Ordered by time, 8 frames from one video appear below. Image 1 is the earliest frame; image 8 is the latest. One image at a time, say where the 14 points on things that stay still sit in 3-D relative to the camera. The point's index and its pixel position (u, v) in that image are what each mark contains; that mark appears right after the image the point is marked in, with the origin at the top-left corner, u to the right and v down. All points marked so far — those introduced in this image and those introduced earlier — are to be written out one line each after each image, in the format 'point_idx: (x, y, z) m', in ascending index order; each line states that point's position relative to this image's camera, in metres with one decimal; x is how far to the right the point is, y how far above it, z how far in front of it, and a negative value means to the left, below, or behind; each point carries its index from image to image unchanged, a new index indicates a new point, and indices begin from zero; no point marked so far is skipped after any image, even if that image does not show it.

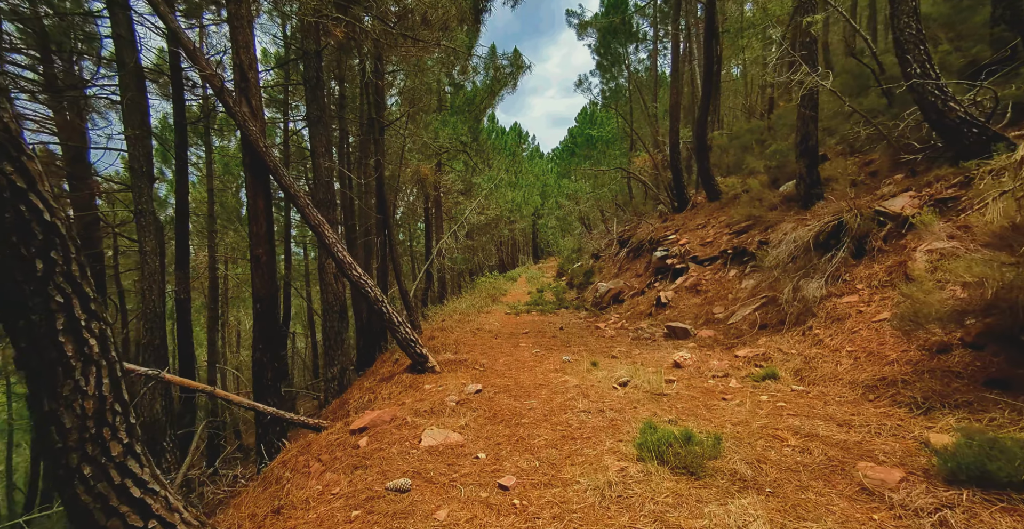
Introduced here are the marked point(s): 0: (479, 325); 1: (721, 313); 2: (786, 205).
0: (-0.6, -1.1, +9.2) m
1: (+2.6, -0.6, +6.1) m
2: (+3.9, +0.8, +7.1) m
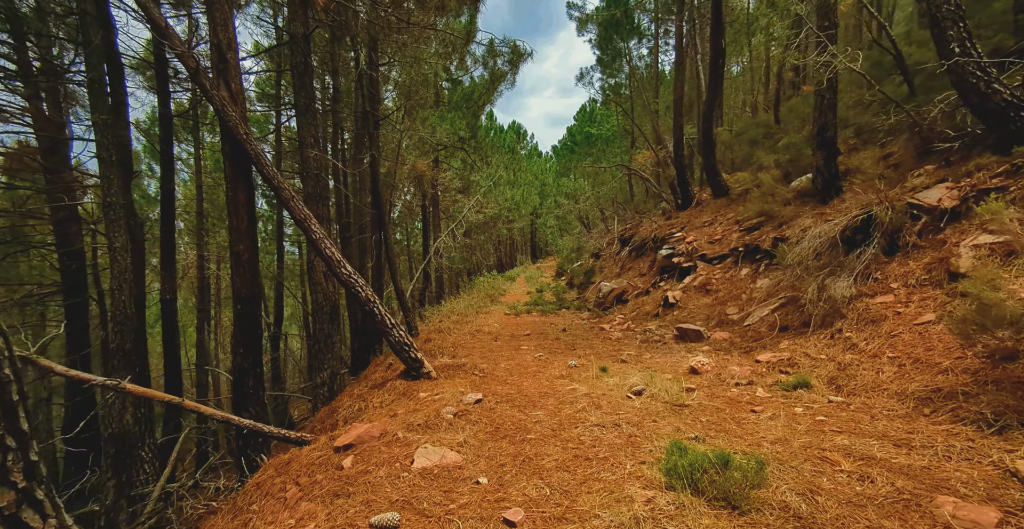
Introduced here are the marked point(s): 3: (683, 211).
0: (-0.6, -1.1, +8.9) m
1: (+2.6, -0.6, +5.8) m
2: (+4.0, +0.9, +6.8) m
3: (+4.4, +1.4, +12.7) m
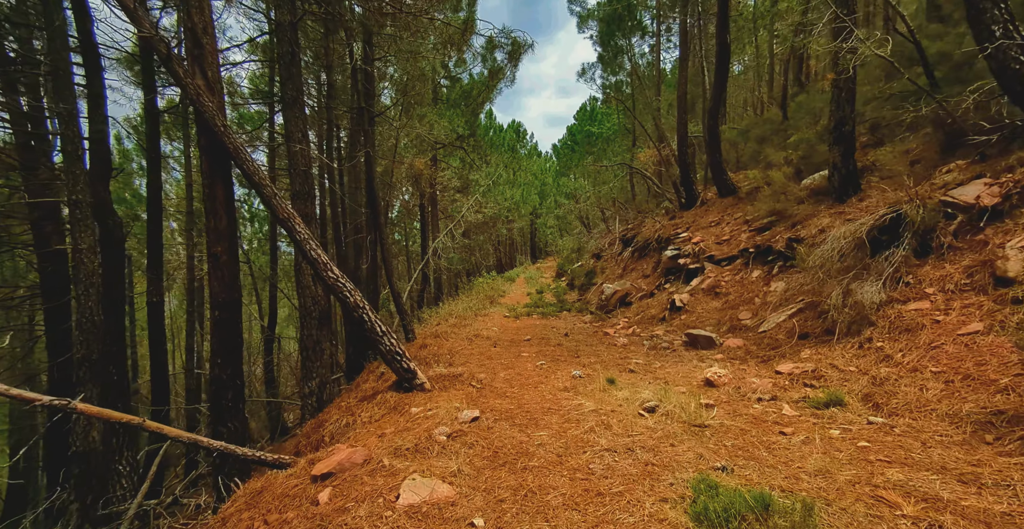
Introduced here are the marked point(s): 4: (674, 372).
0: (-0.6, -1.1, +8.6) m
1: (+2.6, -0.6, +5.4) m
2: (+4.0, +0.8, +6.5) m
3: (+4.4, +1.3, +12.4) m
4: (+1.4, -0.9, +4.2) m
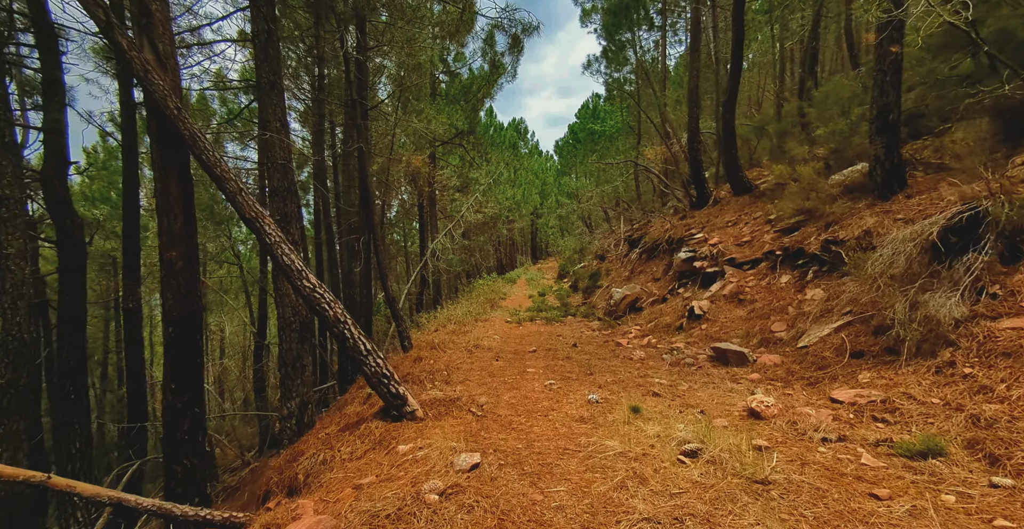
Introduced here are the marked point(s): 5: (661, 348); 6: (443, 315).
0: (-0.6, -1.2, +8.0) m
1: (+2.6, -0.7, +4.8) m
2: (+4.0, +0.8, +5.8) m
3: (+4.4, +1.3, +11.8) m
4: (+1.4, -1.0, +3.6) m
5: (+1.7, -1.0, +5.8) m
6: (-1.7, -1.3, +12.6) m
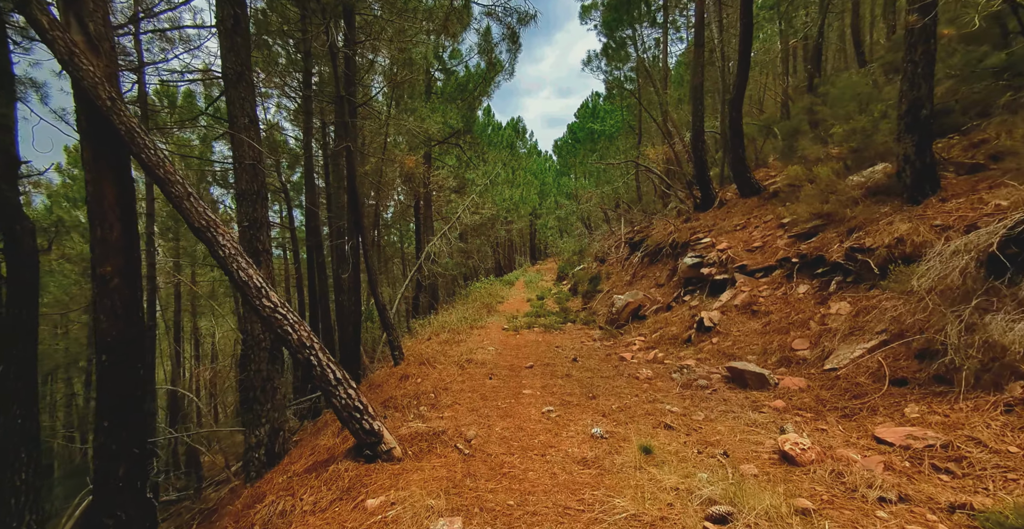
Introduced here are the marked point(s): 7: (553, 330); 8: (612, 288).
0: (-0.6, -1.3, +7.5) m
1: (+2.6, -0.8, +4.4) m
2: (+3.9, +0.7, +5.4) m
3: (+4.4, +1.2, +11.3) m
4: (+1.4, -1.1, +3.1) m
5: (+1.7, -1.1, +5.3) m
6: (-1.8, -1.4, +12.2) m
7: (+0.8, -1.3, +10.1) m
8: (+2.6, -0.6, +12.6) m
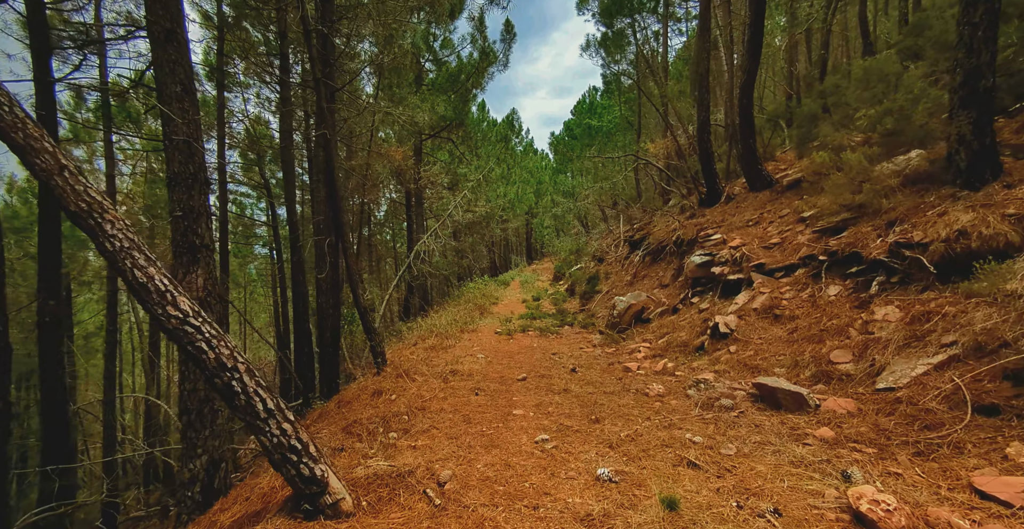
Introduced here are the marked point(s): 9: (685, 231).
0: (-0.7, -1.3, +6.8) m
1: (+2.5, -0.7, +3.7) m
2: (+3.8, +0.7, +4.7) m
3: (+4.2, +1.2, +10.6) m
4: (+1.3, -1.1, +2.4) m
5: (+1.6, -1.1, +4.6) m
6: (-2.0, -1.4, +11.4) m
7: (+0.7, -1.3, +9.4) m
8: (+2.4, -0.6, +11.9) m
9: (+3.4, +0.7, +9.8) m
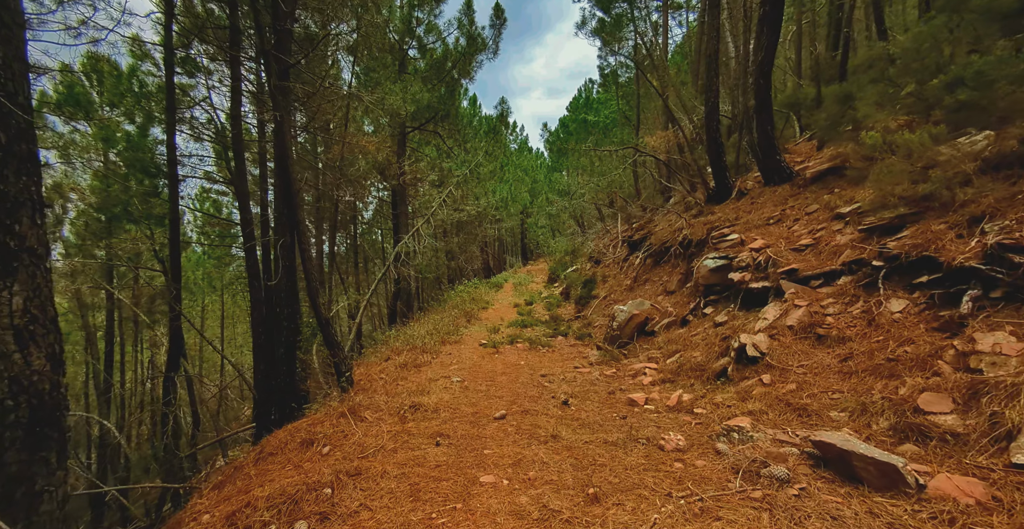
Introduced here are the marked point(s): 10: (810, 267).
0: (-0.9, -1.3, +5.7) m
1: (+2.3, -0.8, +2.6) m
2: (+3.6, +0.6, +3.6) m
3: (+4.0, +1.1, +9.6) m
4: (+1.1, -1.1, +1.3) m
5: (+1.4, -1.1, +3.5) m
6: (-2.2, -1.4, +10.3) m
7: (+0.5, -1.4, +8.3) m
8: (+2.1, -0.6, +10.9) m
9: (+3.2, +0.6, +8.8) m
10: (+3.0, 0.0, +4.9) m
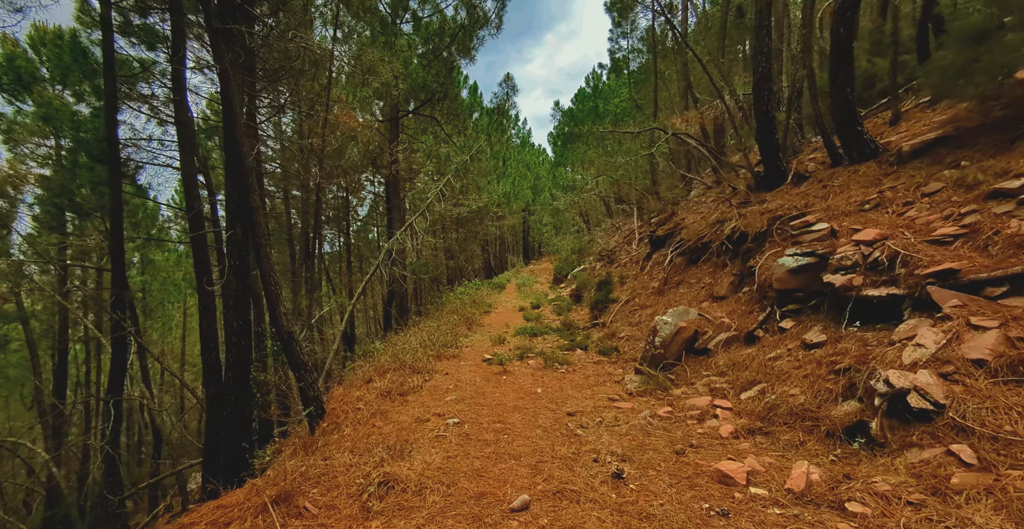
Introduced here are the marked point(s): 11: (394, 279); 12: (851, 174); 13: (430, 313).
0: (-0.8, -1.3, +4.0) m
1: (+2.4, -0.8, +0.9) m
2: (+3.8, +0.7, +2.0) m
3: (+4.1, +1.2, +7.9) m
4: (+1.3, -1.1, -0.3) m
5: (+1.5, -1.1, +1.9) m
6: (-2.0, -1.4, +8.7) m
7: (+0.6, -1.4, +6.7) m
8: (+2.3, -0.6, +9.2) m
9: (+3.3, +0.6, +7.1) m
10: (+3.1, 0.0, +3.3) m
11: (-3.1, -0.4, +12.6) m
12: (+4.3, +1.2, +6.2) m
13: (-2.3, -1.4, +13.2) m
